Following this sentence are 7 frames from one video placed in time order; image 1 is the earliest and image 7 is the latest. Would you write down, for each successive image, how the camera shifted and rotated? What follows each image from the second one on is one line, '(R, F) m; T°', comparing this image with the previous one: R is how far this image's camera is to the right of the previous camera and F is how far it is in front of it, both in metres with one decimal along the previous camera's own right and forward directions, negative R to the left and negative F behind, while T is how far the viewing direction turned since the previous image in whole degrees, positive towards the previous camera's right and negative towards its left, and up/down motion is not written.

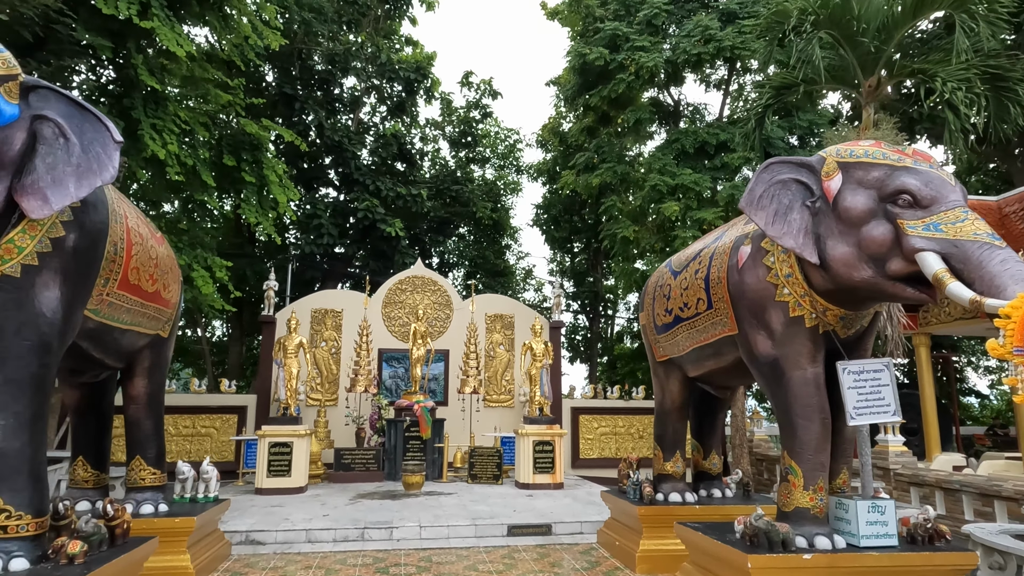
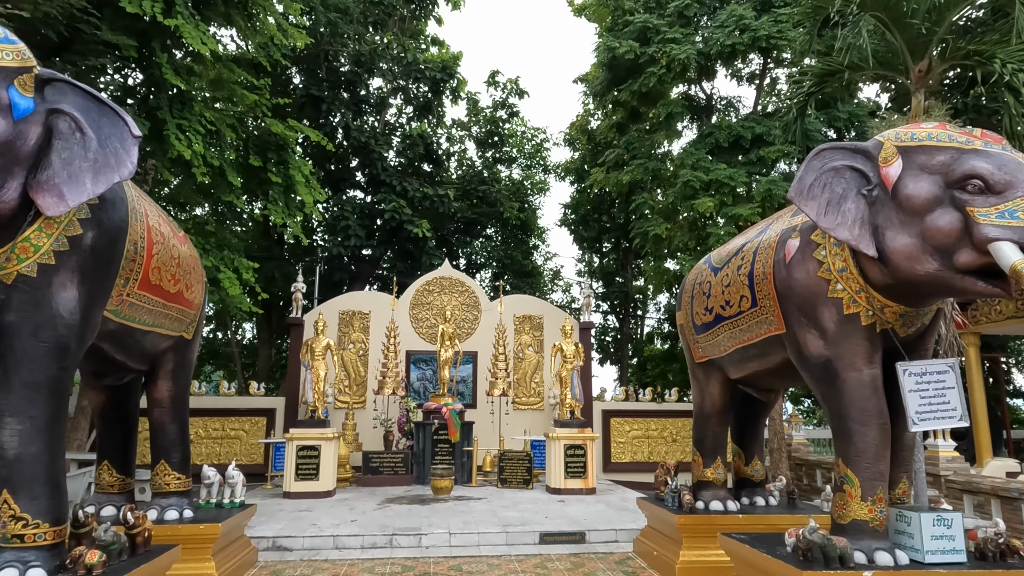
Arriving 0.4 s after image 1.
(0.0, +0.2) m; -2°
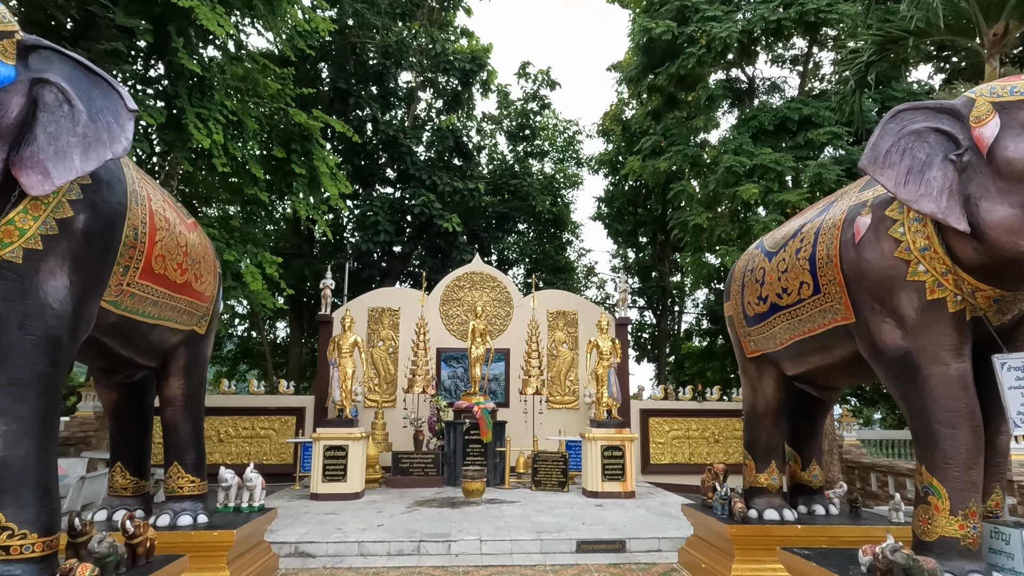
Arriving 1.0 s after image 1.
(0.0, +0.4) m; -3°
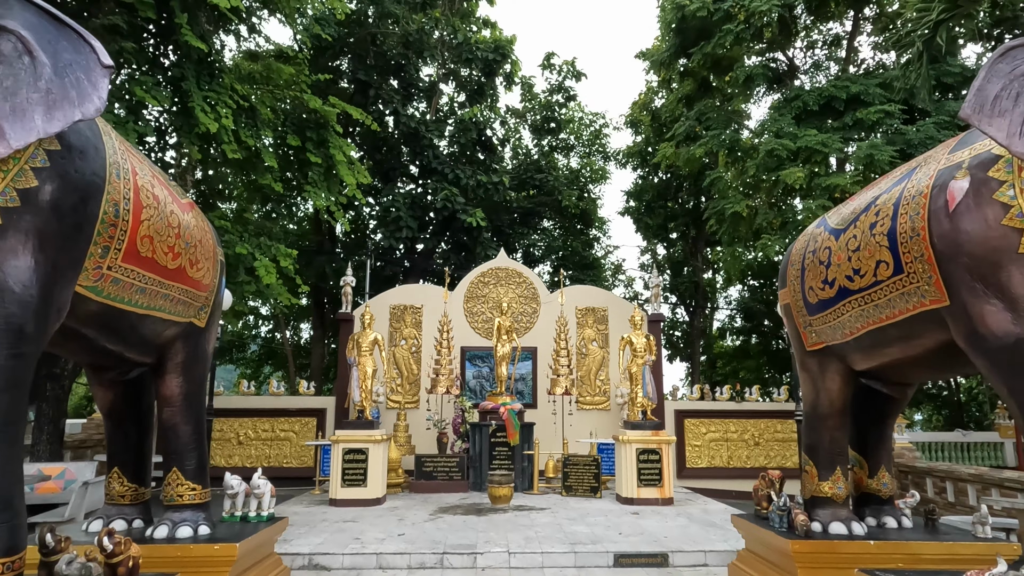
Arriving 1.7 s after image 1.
(0.0, +0.5) m; -2°
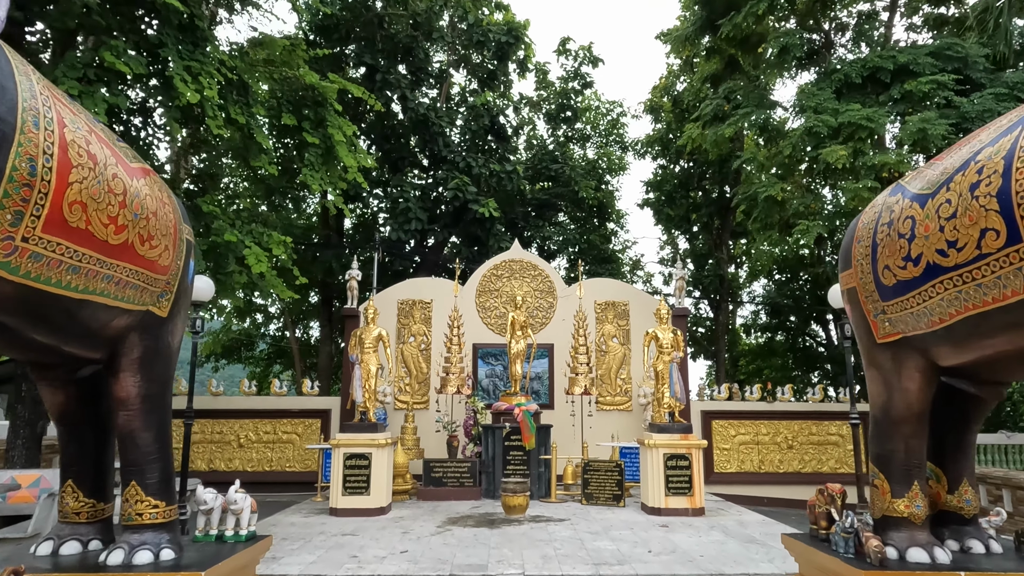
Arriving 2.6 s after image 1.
(0.0, +0.7) m; -1°
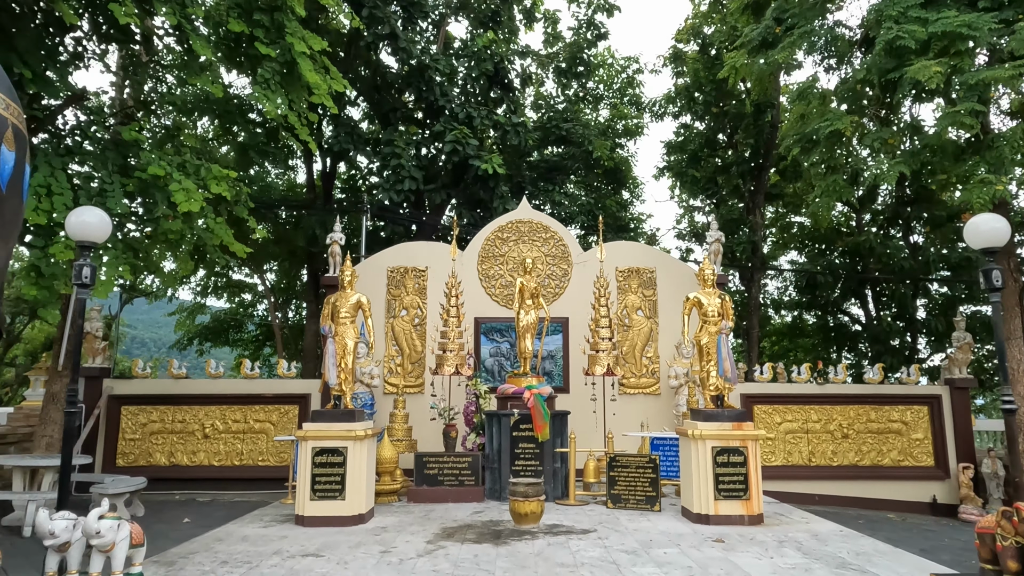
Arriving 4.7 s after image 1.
(0.0, +1.5) m; 0°
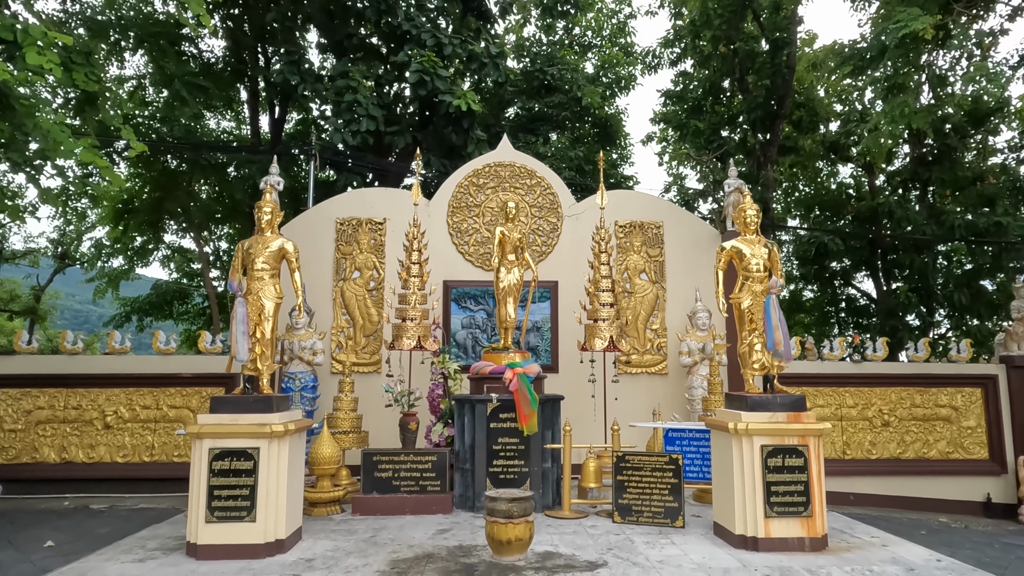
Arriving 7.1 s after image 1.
(0.0, +1.6) m; +2°
